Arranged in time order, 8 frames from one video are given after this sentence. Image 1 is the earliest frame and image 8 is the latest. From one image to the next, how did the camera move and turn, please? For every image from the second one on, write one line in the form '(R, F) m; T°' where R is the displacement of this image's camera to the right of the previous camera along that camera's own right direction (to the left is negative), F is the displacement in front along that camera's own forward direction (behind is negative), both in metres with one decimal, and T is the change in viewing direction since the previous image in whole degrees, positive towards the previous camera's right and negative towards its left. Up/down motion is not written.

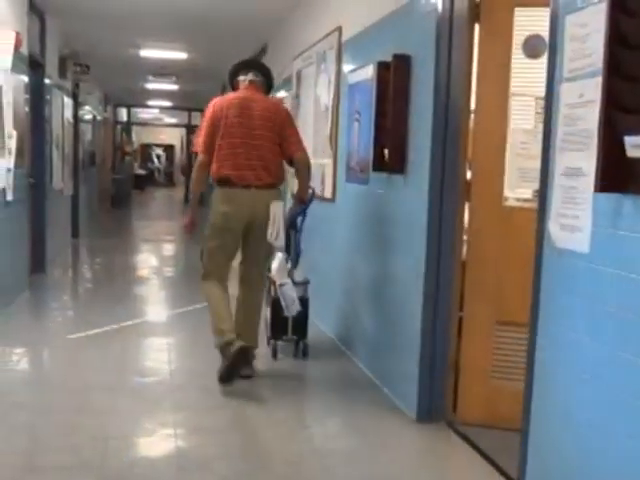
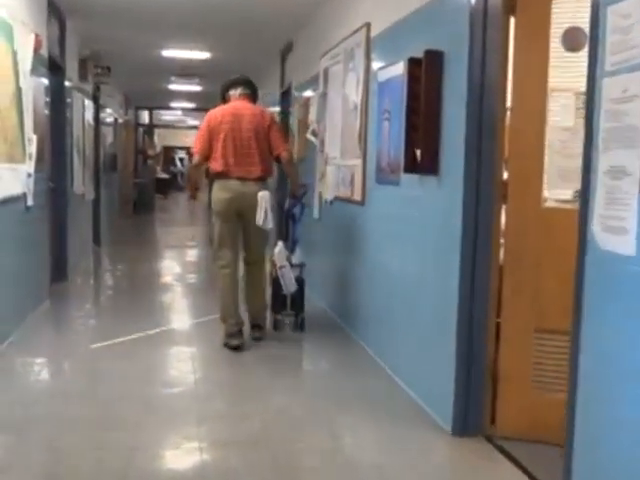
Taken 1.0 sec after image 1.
(0.0, +0.3) m; -2°
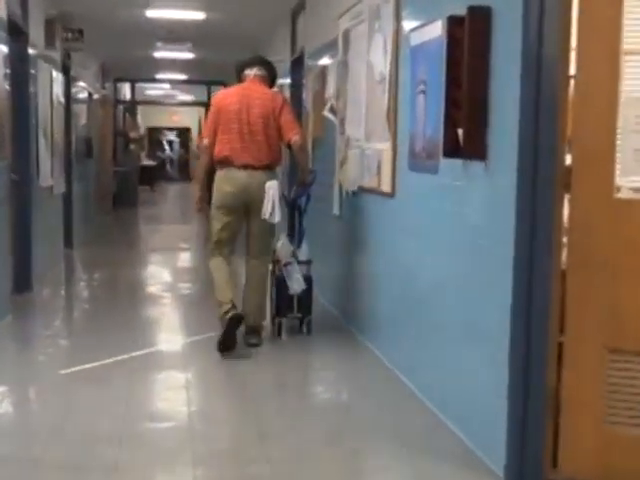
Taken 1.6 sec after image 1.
(-0.1, +1.1) m; -1°
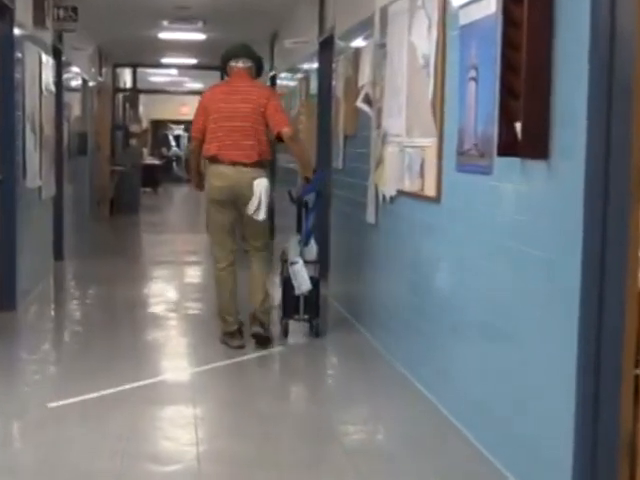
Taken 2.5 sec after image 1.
(-0.1, +0.7) m; -1°
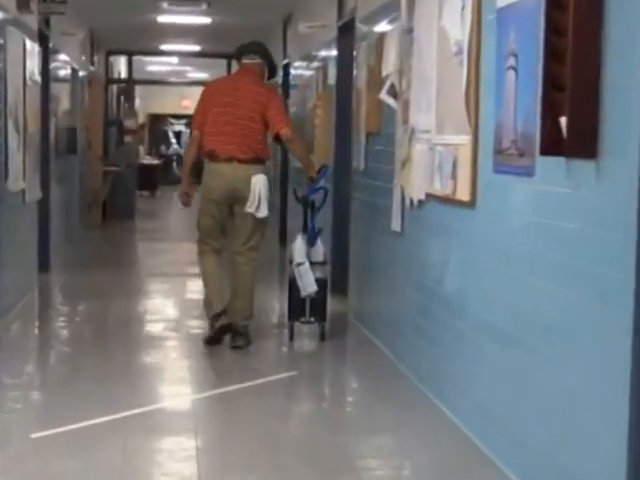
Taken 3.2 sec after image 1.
(-0.1, +0.5) m; 0°
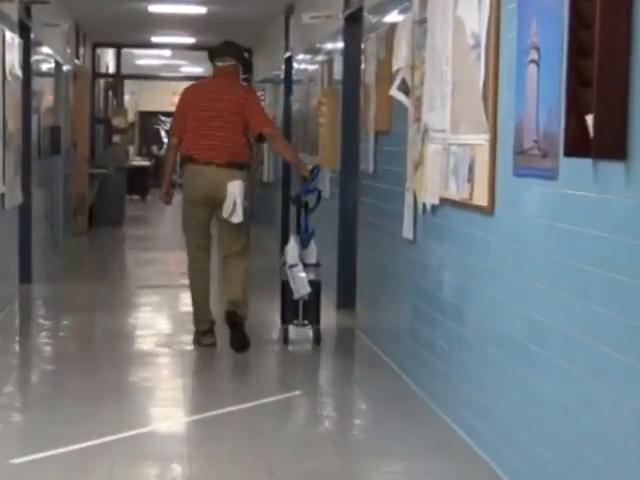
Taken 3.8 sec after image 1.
(0.0, +0.3) m; 0°
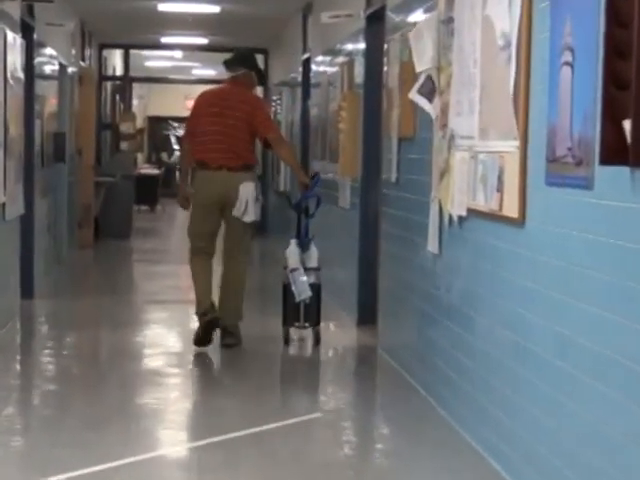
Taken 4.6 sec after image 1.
(-0.1, +0.2) m; 0°
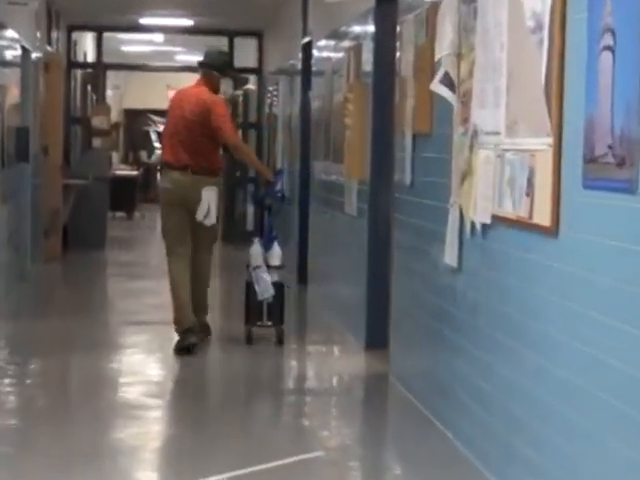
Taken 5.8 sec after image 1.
(0.0, +0.4) m; 0°
